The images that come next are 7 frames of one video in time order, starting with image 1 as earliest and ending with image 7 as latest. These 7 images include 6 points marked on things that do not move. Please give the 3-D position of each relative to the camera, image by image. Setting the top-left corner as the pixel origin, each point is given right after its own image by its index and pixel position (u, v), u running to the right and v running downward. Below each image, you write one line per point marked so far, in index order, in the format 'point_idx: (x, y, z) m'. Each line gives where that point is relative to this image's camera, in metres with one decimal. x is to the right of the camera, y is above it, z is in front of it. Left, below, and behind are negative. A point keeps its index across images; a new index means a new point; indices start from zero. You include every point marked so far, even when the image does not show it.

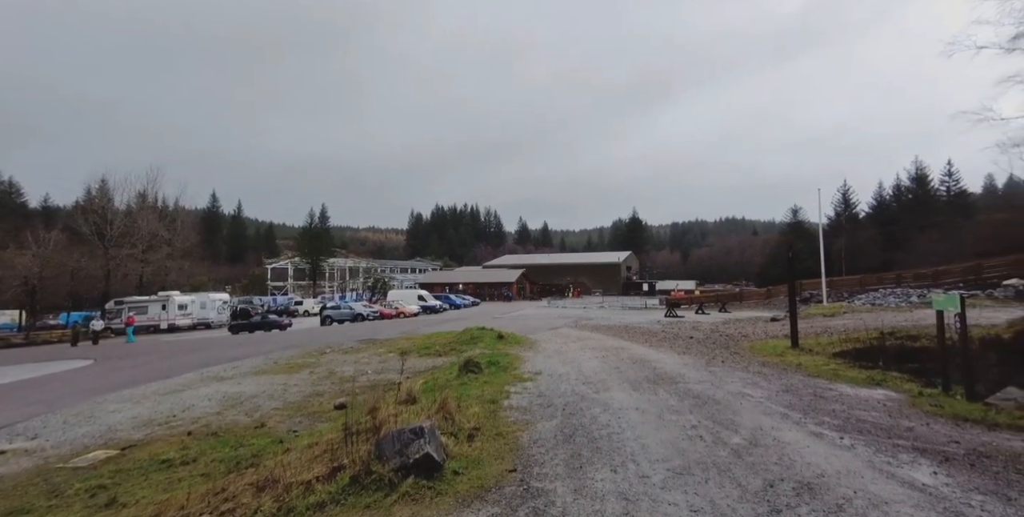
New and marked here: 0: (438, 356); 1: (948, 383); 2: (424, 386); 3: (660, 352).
0: (-1.7, -2.1, +10.7) m
1: (+7.8, -2.2, +9.0) m
2: (-1.3, -1.8, +7.1) m
3: (+3.6, -2.3, +12.3) m
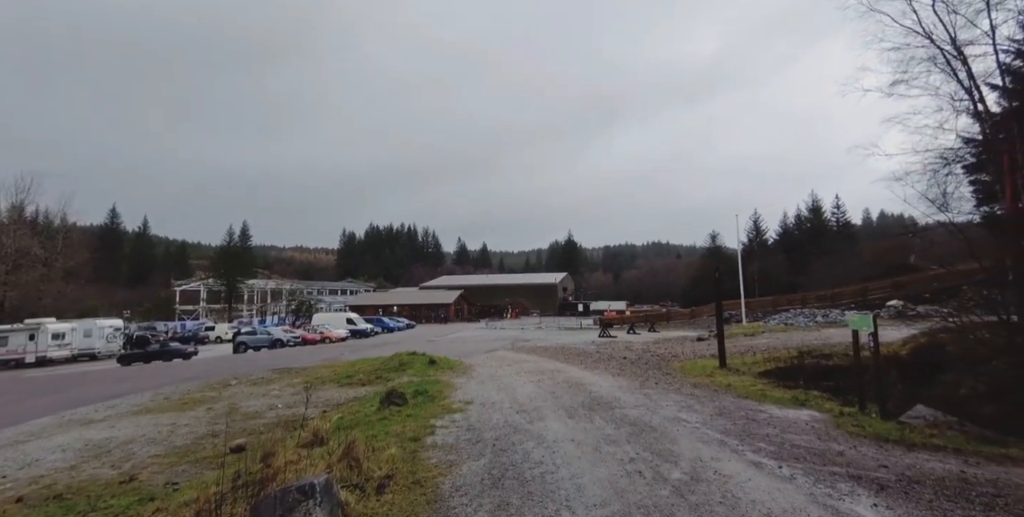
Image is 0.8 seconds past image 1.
0: (-3.1, -2.5, +9.8) m
1: (+6.6, -2.7, +9.3) m
2: (-2.2, -2.1, +6.3) m
3: (+2.0, -2.8, +12.0) m
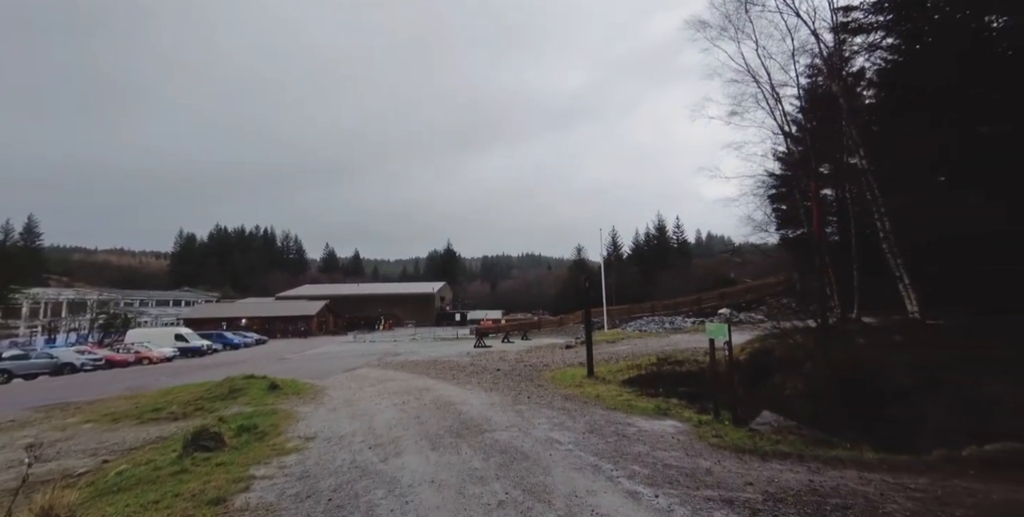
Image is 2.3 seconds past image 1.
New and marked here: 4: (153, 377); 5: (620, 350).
0: (-5.5, -2.6, +7.8) m
1: (+4.0, -2.9, +9.7) m
2: (-3.8, -2.1, +4.6) m
3: (-1.1, -3.0, +11.2) m
4: (-11.9, -3.9, +16.4) m
5: (+4.3, -3.6, +19.2) m
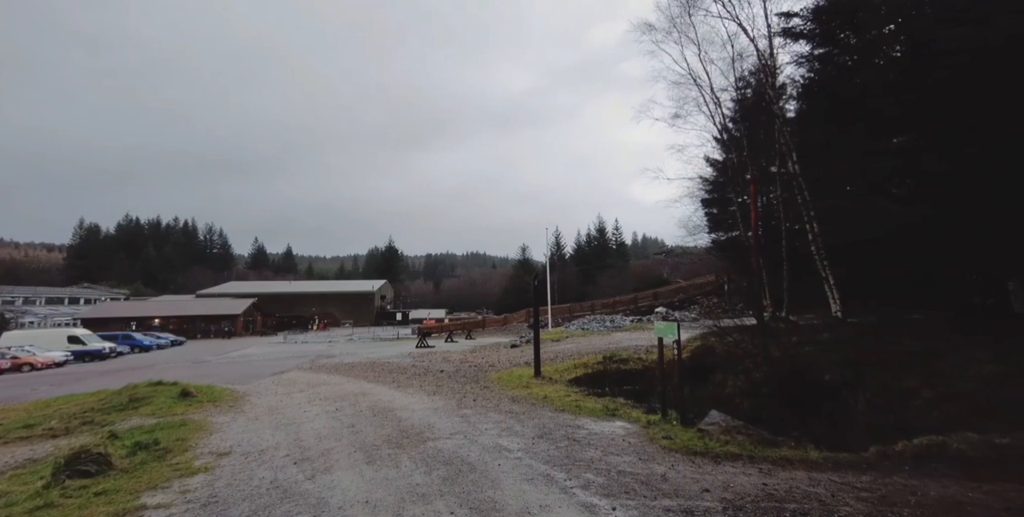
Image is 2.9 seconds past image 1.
0: (-6.3, -2.5, +6.7) m
1: (+3.0, -2.9, +9.6) m
2: (-4.2, -2.0, +3.7) m
3: (-2.3, -2.9, +10.5) m
4: (-13.6, -3.7, +14.4) m
5: (+2.1, -3.5, +19.1) m
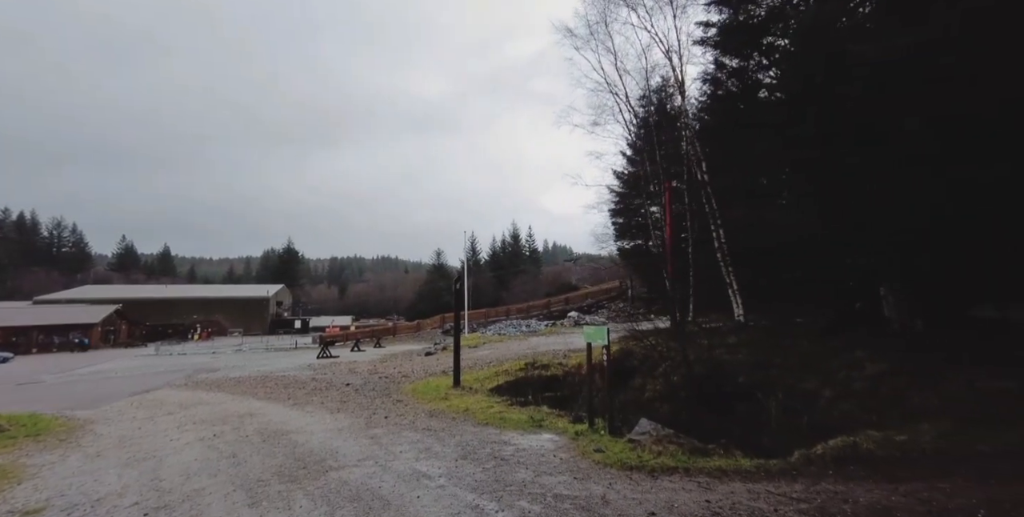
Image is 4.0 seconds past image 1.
0: (-7.1, -2.3, +4.7) m
1: (+1.4, -2.9, +9.2) m
2: (-4.5, -1.9, +2.1) m
3: (-3.9, -2.9, +9.2) m
4: (-15.7, -3.5, +10.9) m
5: (-1.1, -3.7, +18.4) m
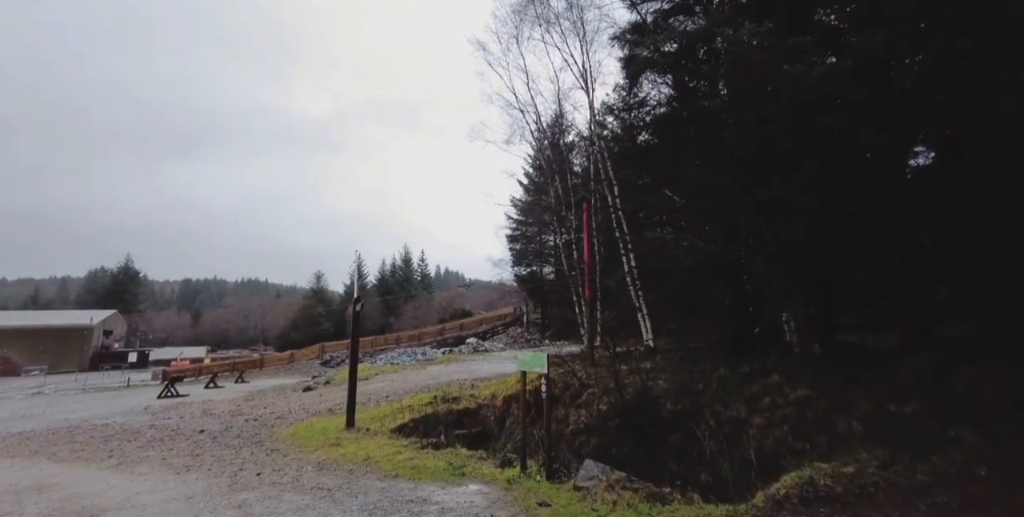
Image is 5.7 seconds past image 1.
0: (-7.2, -2.0, +1.6) m
1: (+0.1, -3.2, +7.9) m
2: (-4.1, -1.5, -0.3) m
3: (-5.1, -2.9, +6.7) m
4: (-17.1, -3.2, +5.7) m
5: (-4.6, -4.3, +16.2) m
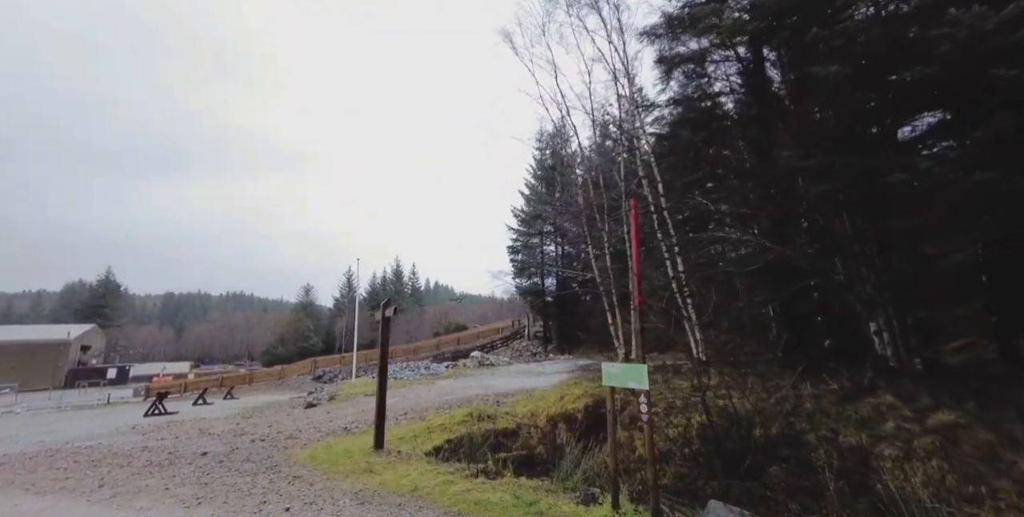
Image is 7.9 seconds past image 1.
0: (-6.1, -1.6, +0.2) m
1: (+1.1, -3.1, +6.6) m
2: (-2.9, -1.1, -1.6) m
3: (-4.1, -2.7, +5.3) m
4: (-16.0, -2.8, +4.0) m
5: (-3.8, -4.4, +14.7) m
